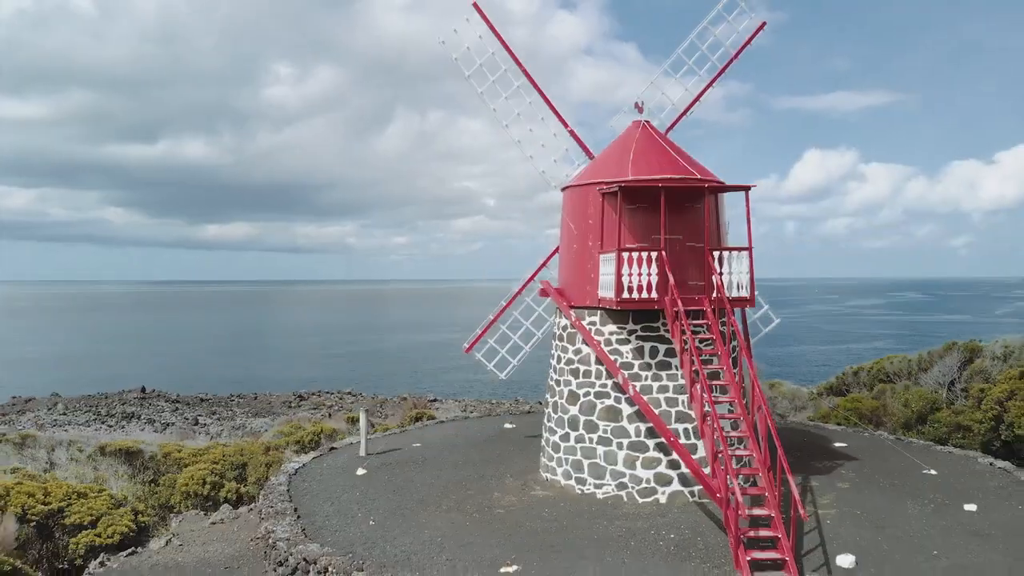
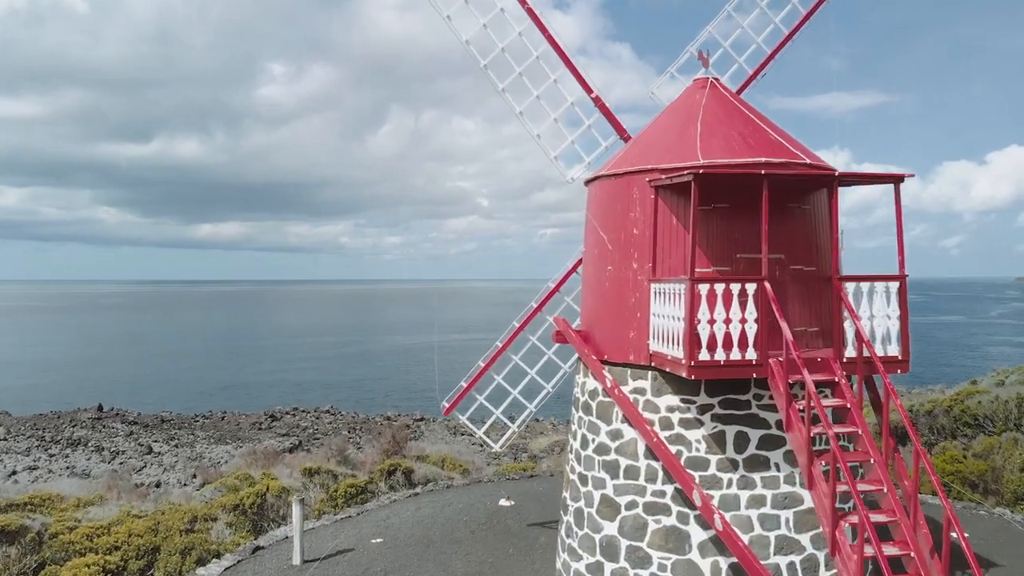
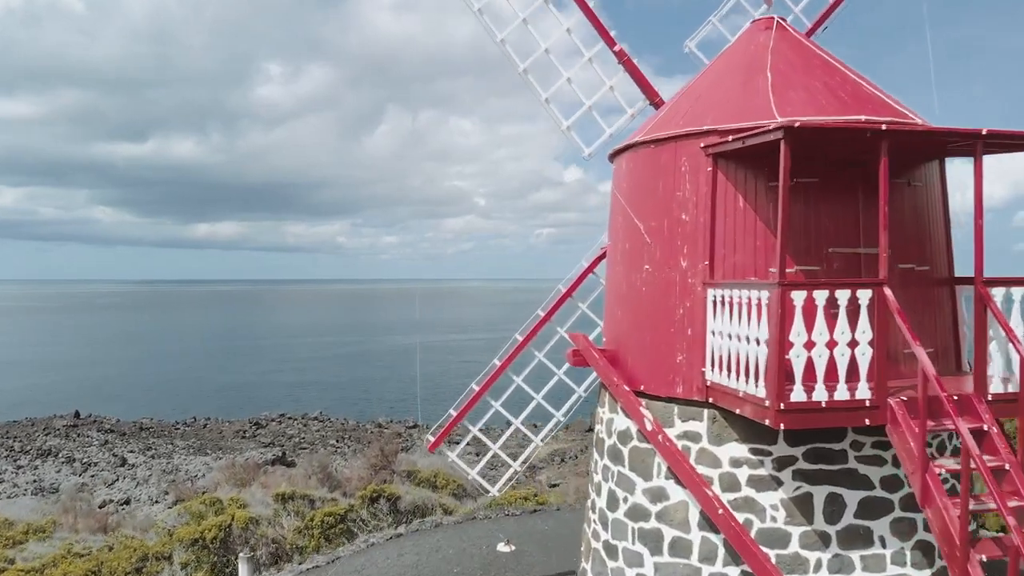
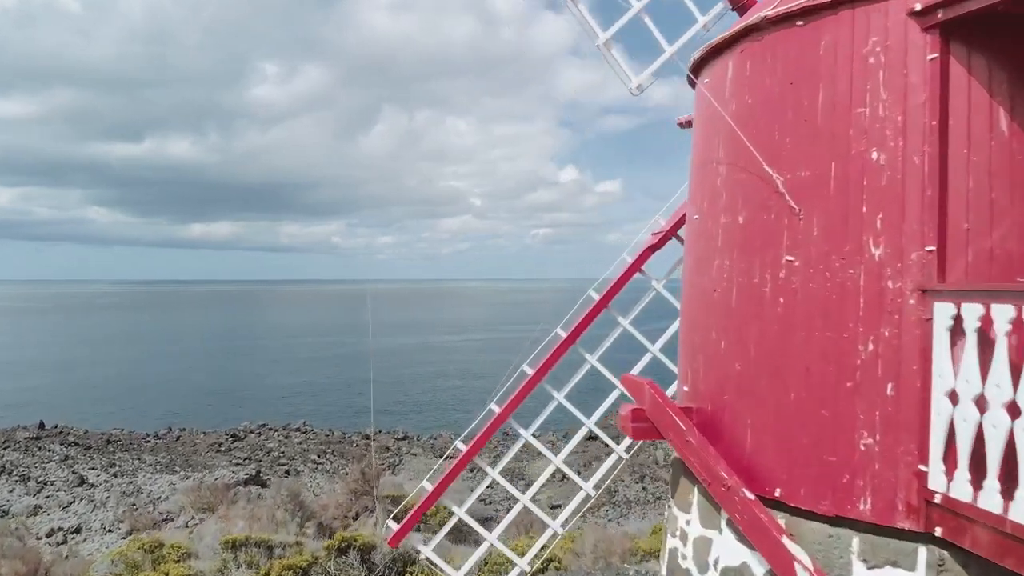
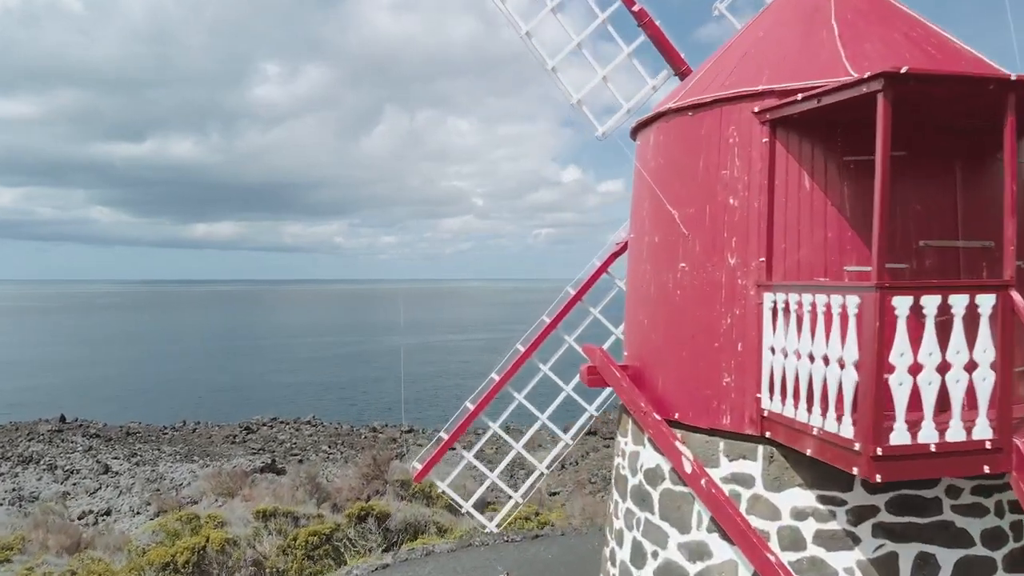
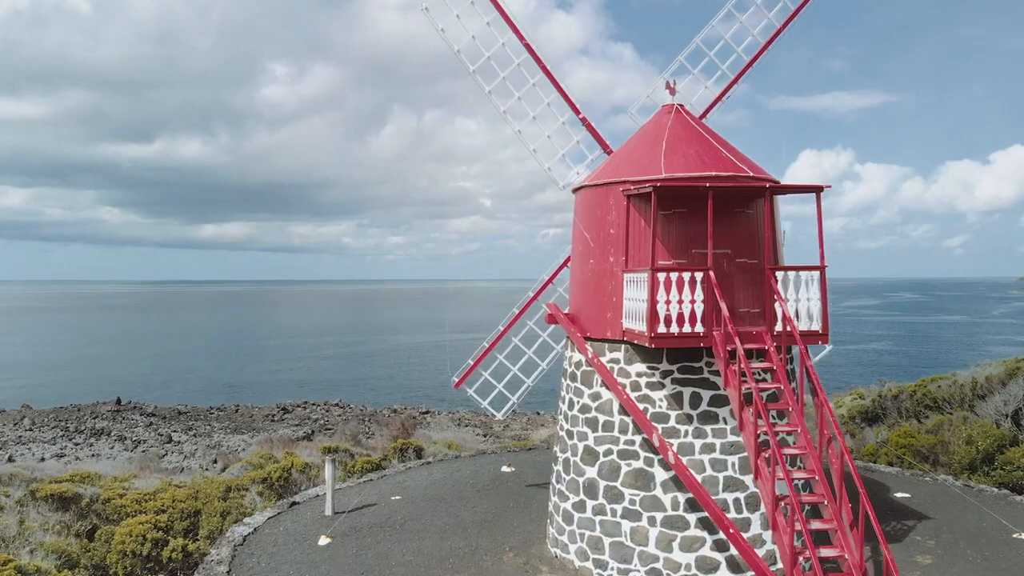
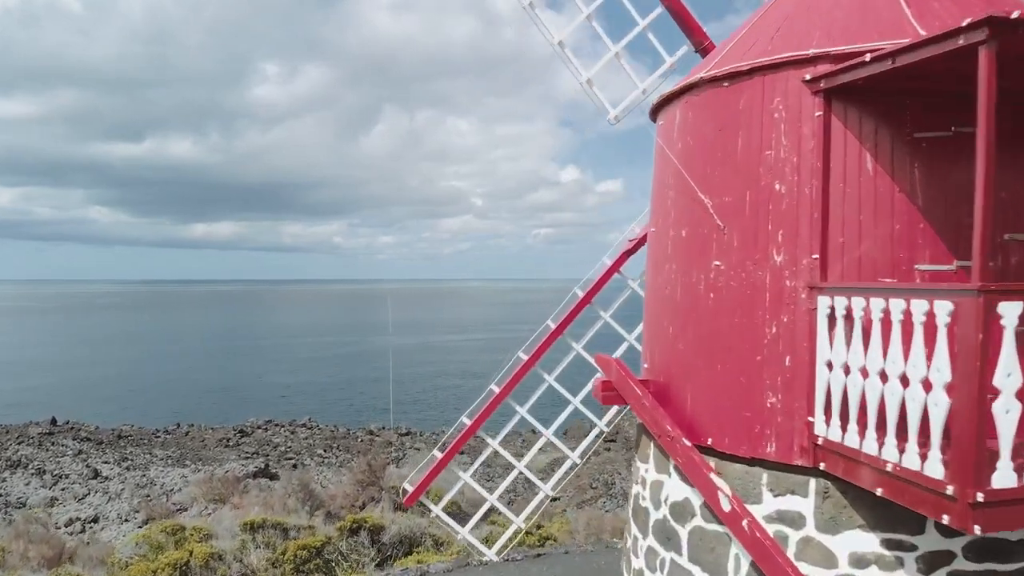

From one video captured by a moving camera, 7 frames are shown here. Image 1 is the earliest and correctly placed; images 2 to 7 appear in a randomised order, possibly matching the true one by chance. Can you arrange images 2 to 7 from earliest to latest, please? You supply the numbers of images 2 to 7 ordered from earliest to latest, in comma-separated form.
6, 2, 3, 5, 7, 4
